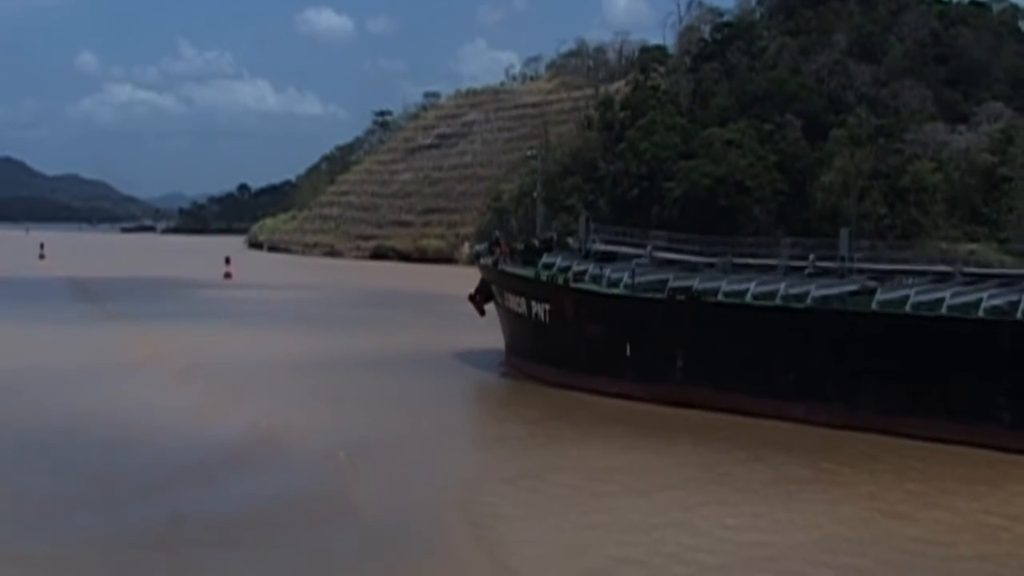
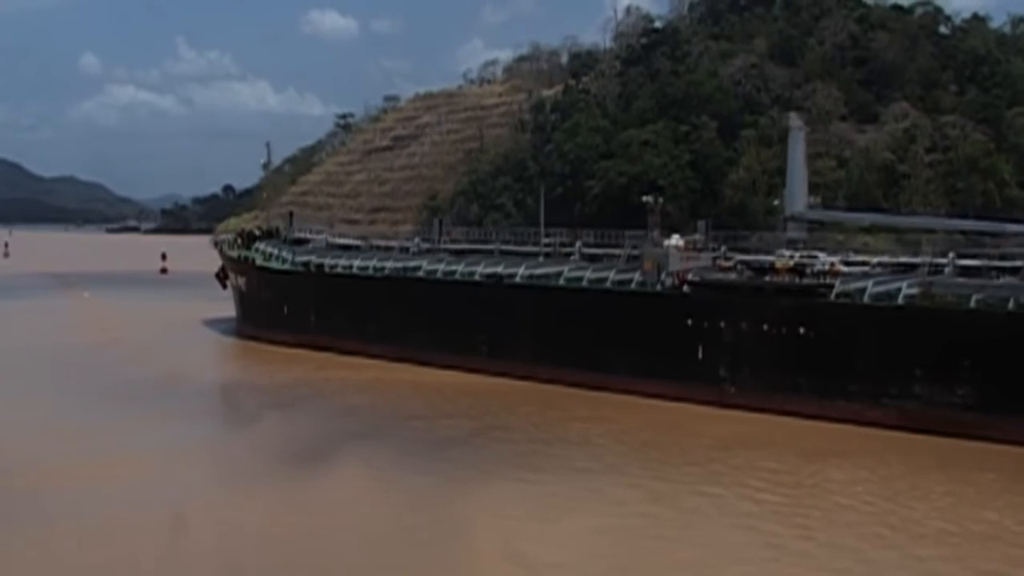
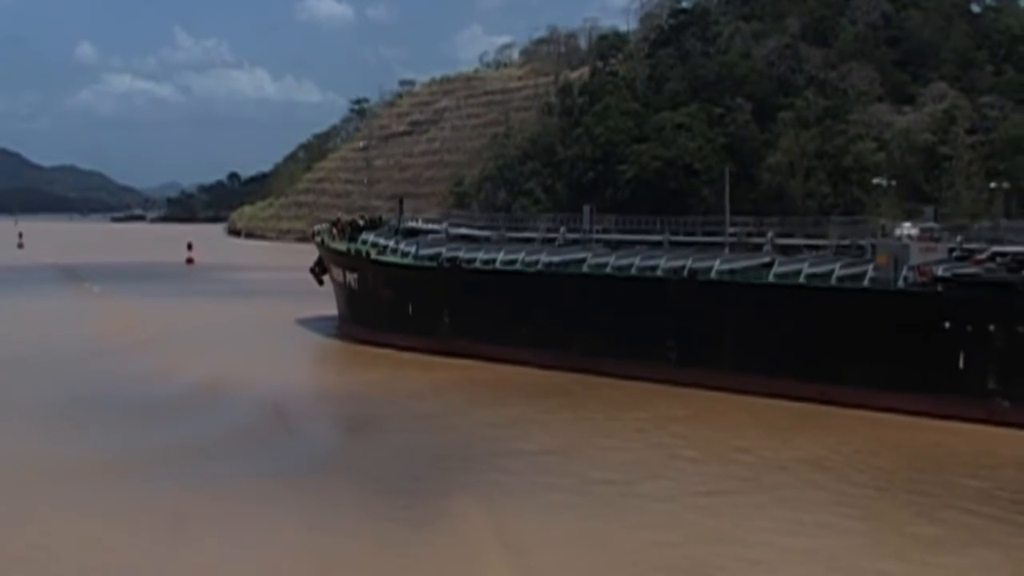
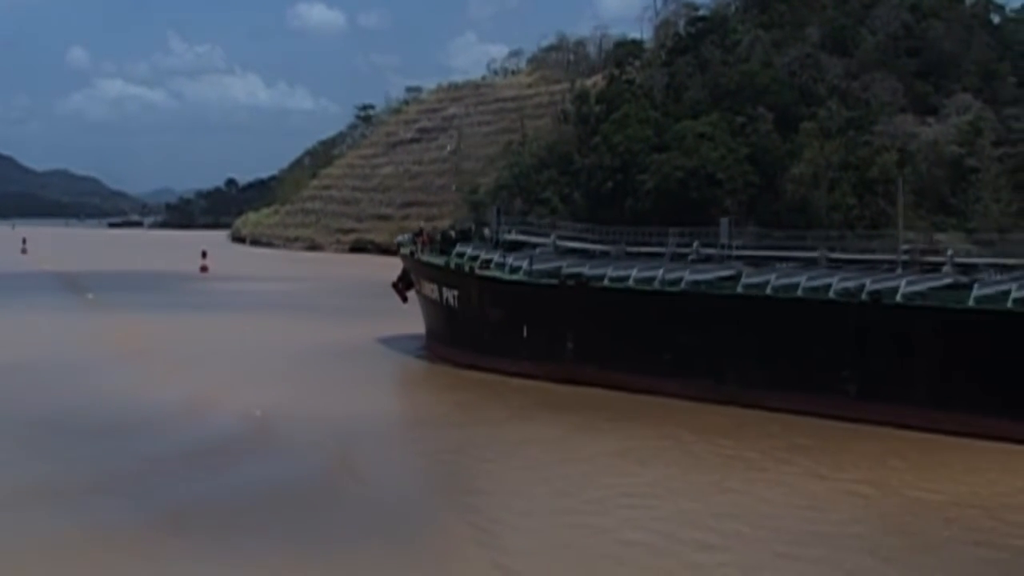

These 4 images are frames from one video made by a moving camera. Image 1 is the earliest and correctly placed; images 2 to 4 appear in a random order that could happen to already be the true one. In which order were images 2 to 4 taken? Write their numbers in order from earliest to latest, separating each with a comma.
4, 3, 2
